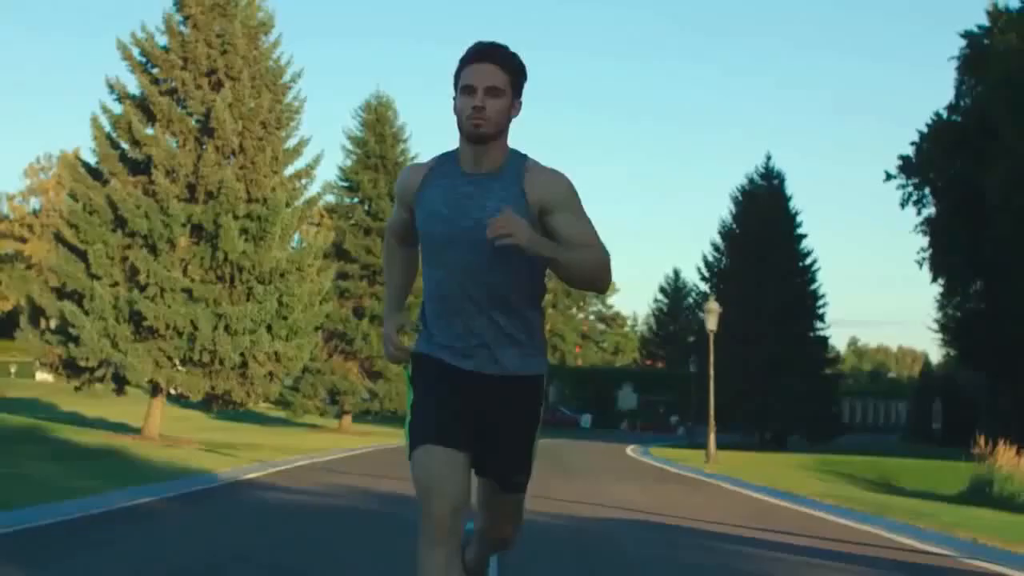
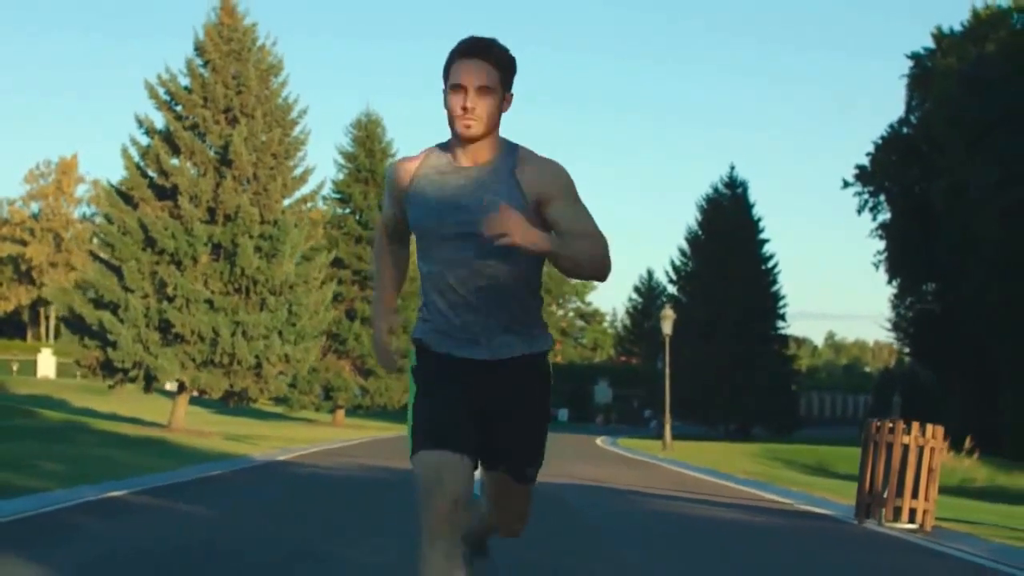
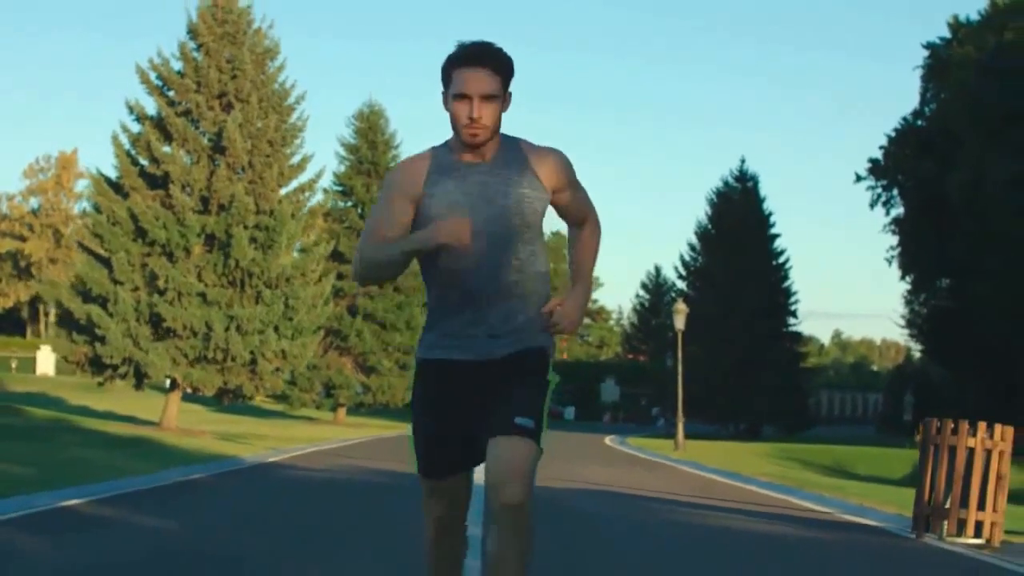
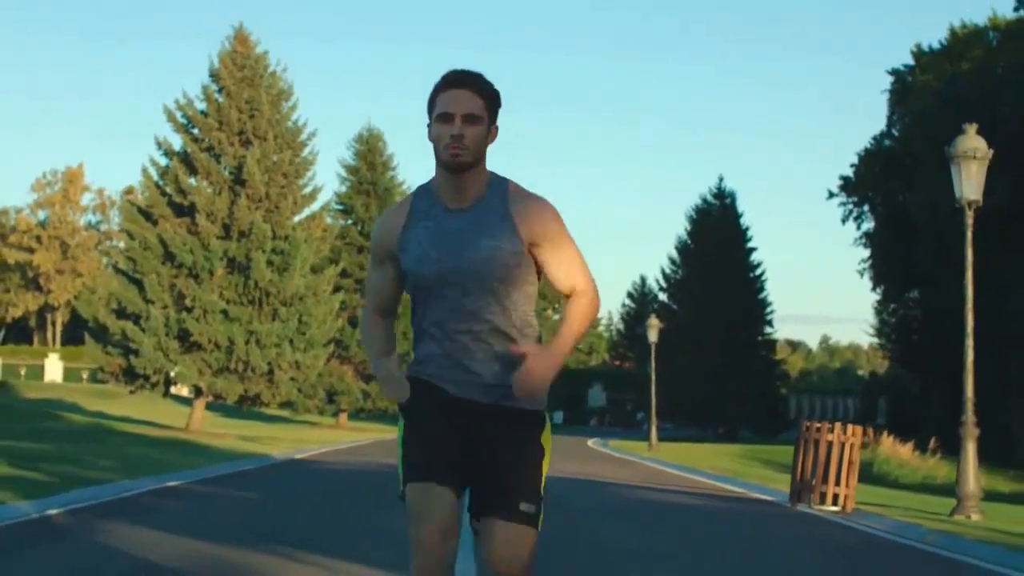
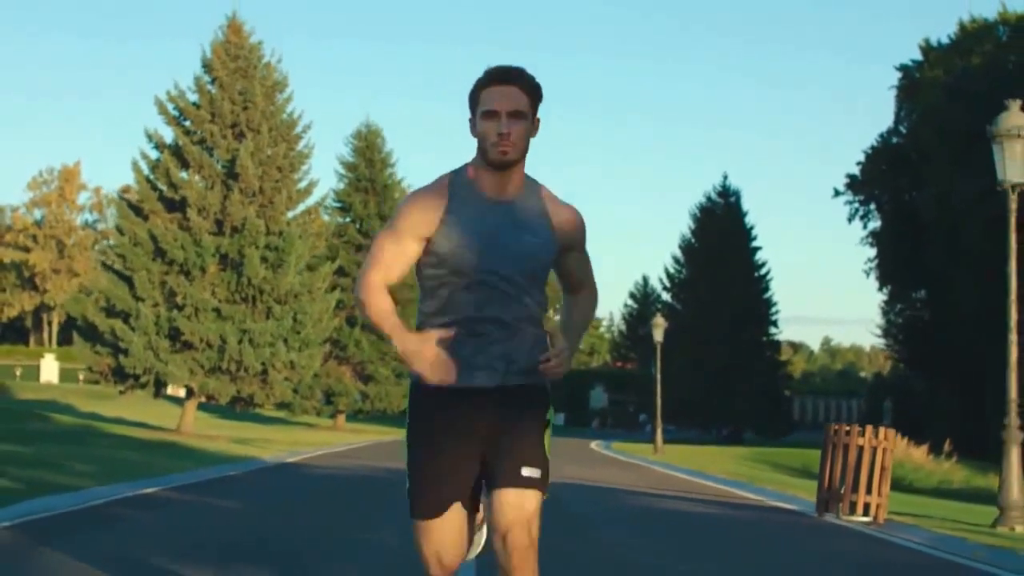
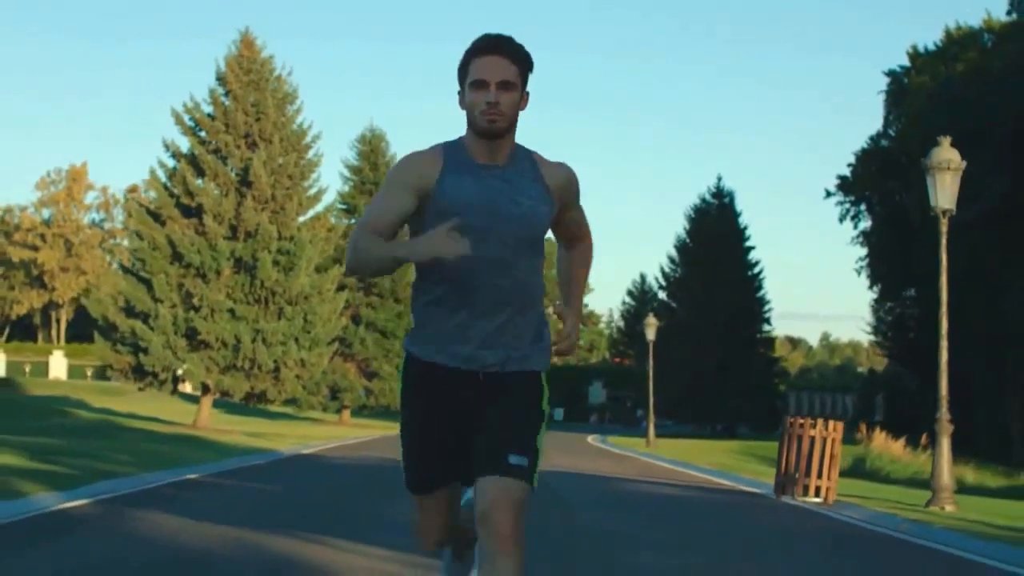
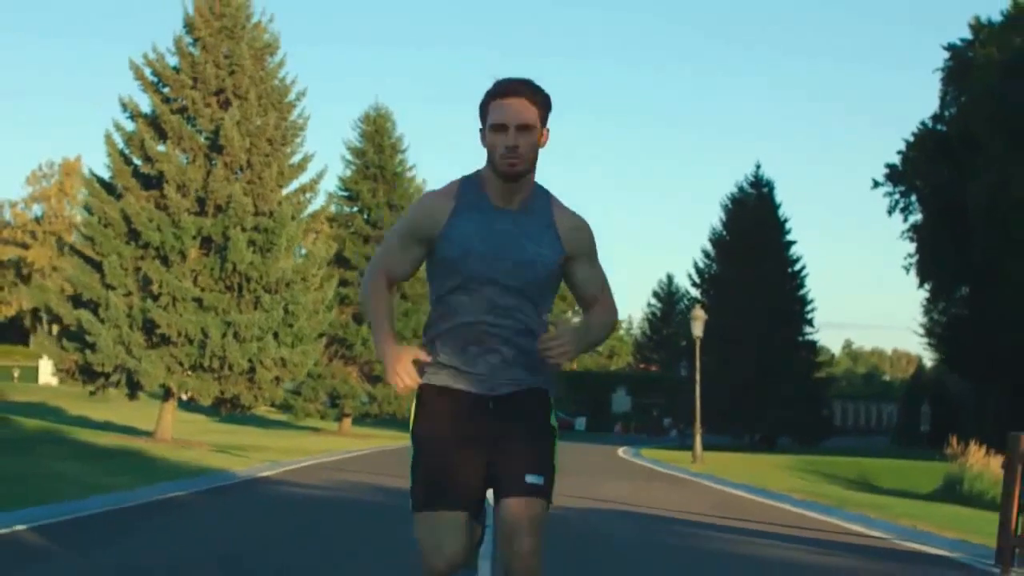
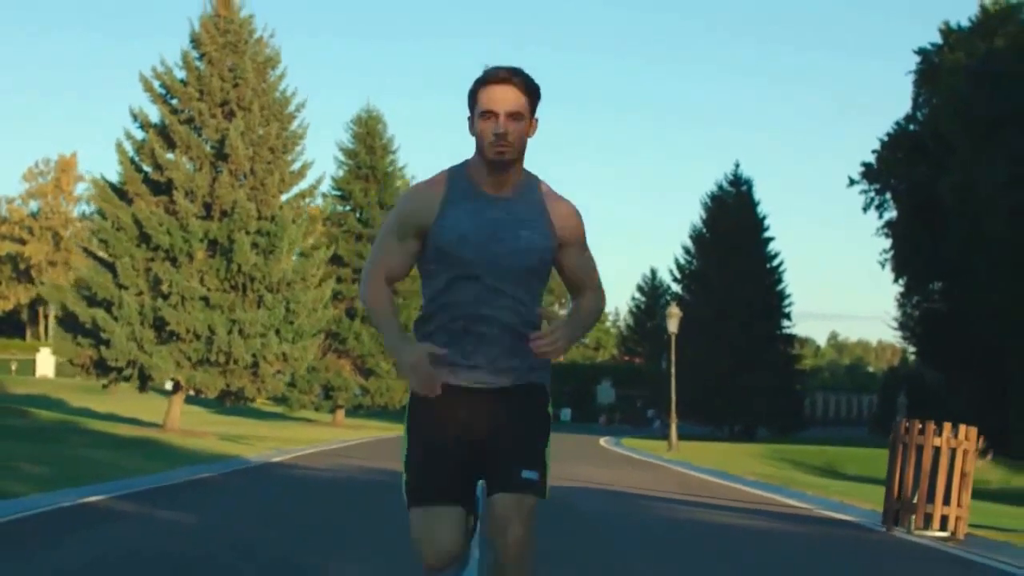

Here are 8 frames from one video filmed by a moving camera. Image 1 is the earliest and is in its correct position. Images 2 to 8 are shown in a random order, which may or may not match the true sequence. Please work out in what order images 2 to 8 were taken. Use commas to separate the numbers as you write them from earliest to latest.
7, 3, 8, 2, 5, 4, 6
